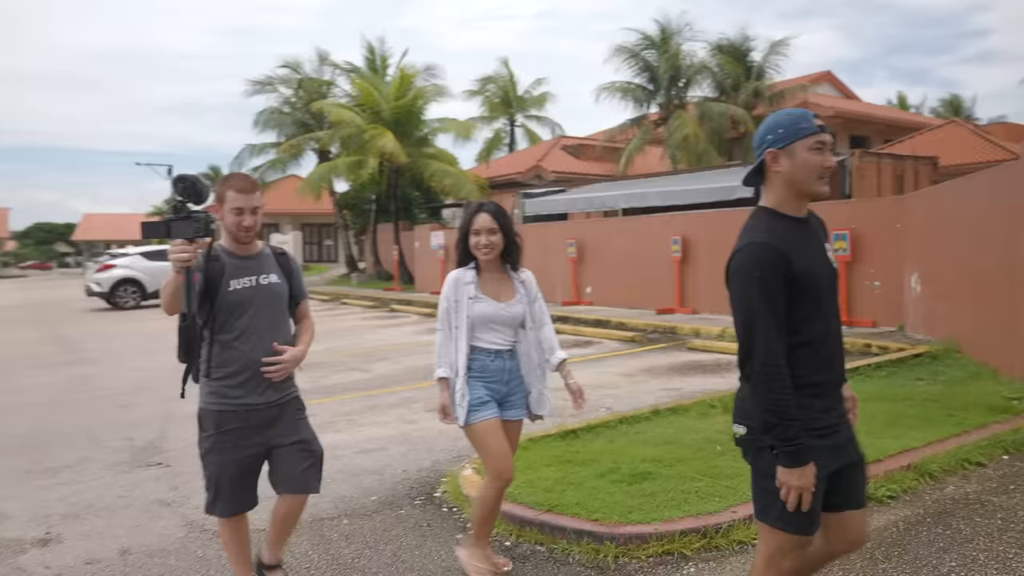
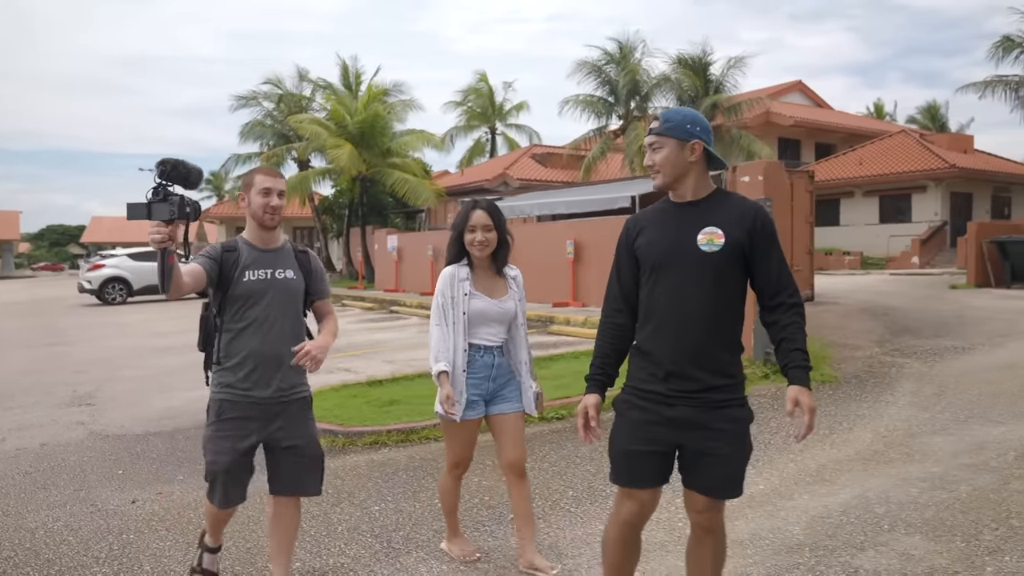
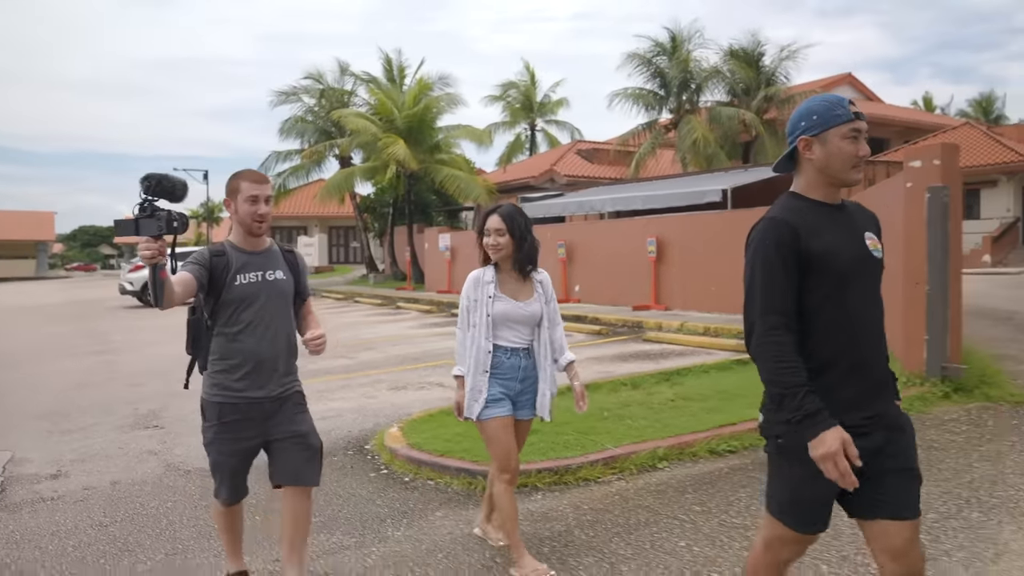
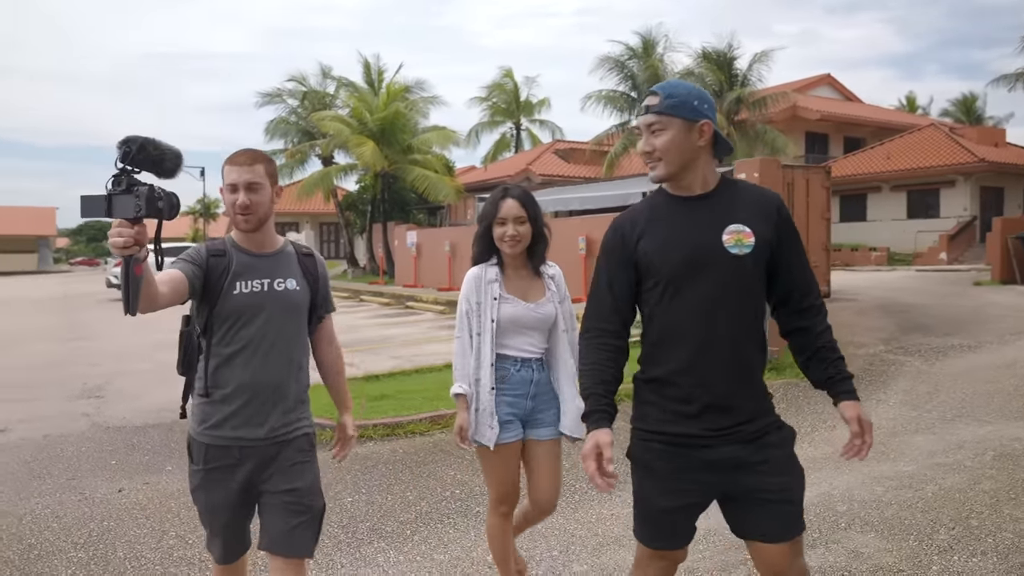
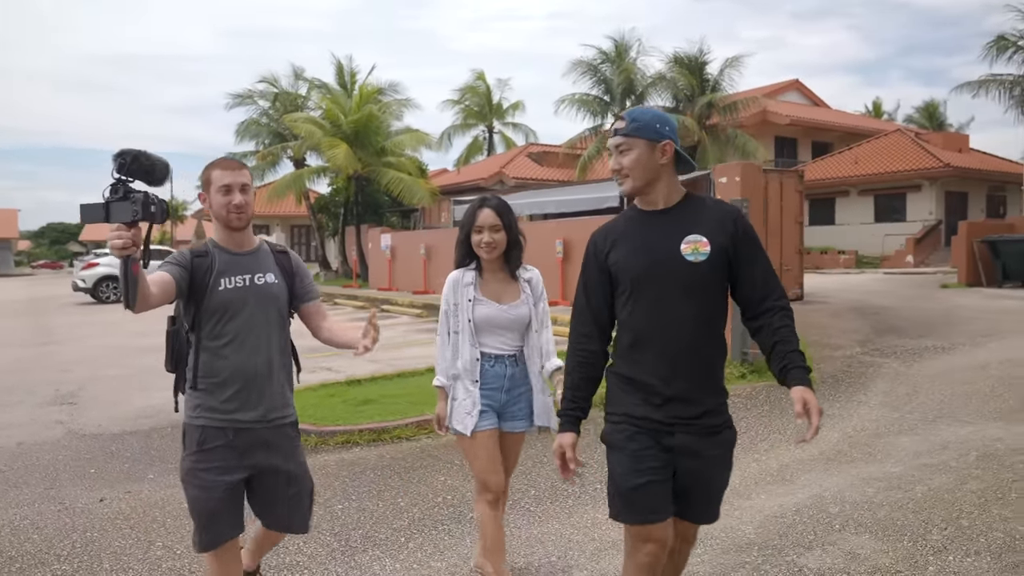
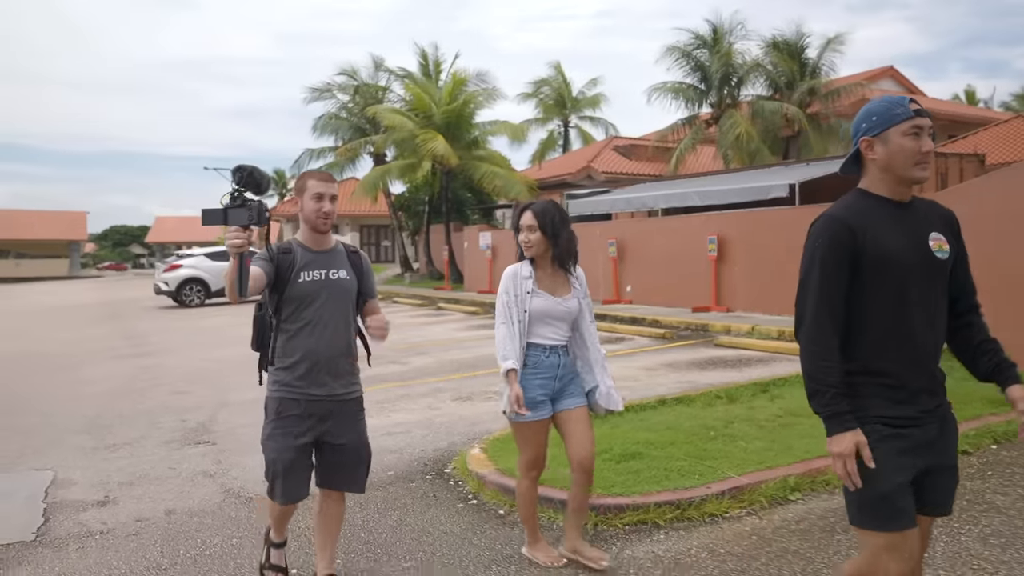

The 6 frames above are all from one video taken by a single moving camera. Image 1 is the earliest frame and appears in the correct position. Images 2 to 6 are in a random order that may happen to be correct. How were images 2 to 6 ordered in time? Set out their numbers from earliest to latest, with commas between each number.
6, 3, 2, 5, 4
